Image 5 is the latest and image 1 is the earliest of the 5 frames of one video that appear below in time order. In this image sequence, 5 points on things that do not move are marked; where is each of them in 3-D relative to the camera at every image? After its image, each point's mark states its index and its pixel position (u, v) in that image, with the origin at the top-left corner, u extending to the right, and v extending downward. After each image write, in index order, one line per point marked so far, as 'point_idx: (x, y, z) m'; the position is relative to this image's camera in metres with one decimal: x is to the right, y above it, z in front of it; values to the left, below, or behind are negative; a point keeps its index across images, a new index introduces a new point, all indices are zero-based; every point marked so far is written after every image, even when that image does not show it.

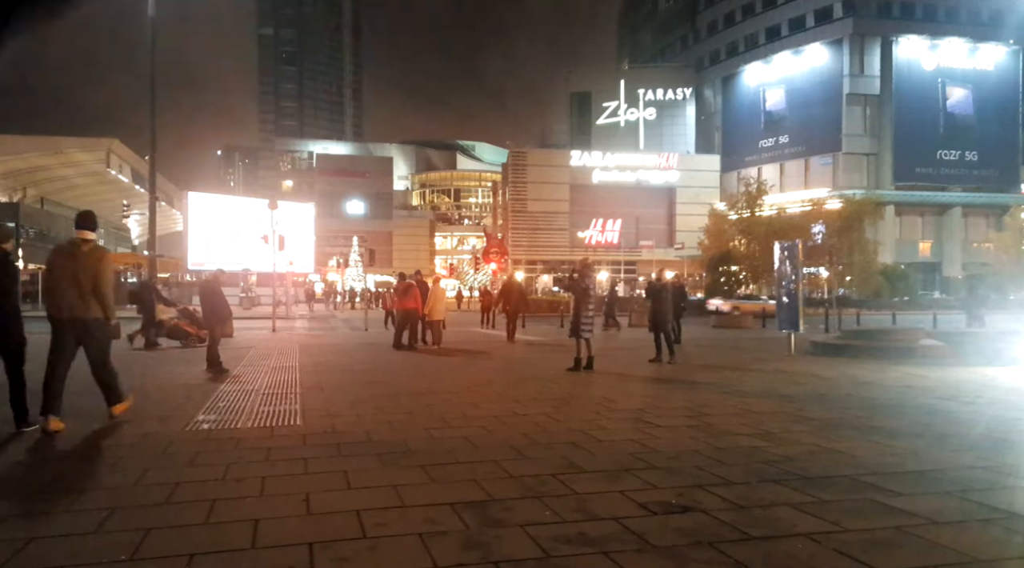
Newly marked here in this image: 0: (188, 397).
0: (-4.6, -1.8, +9.7) m
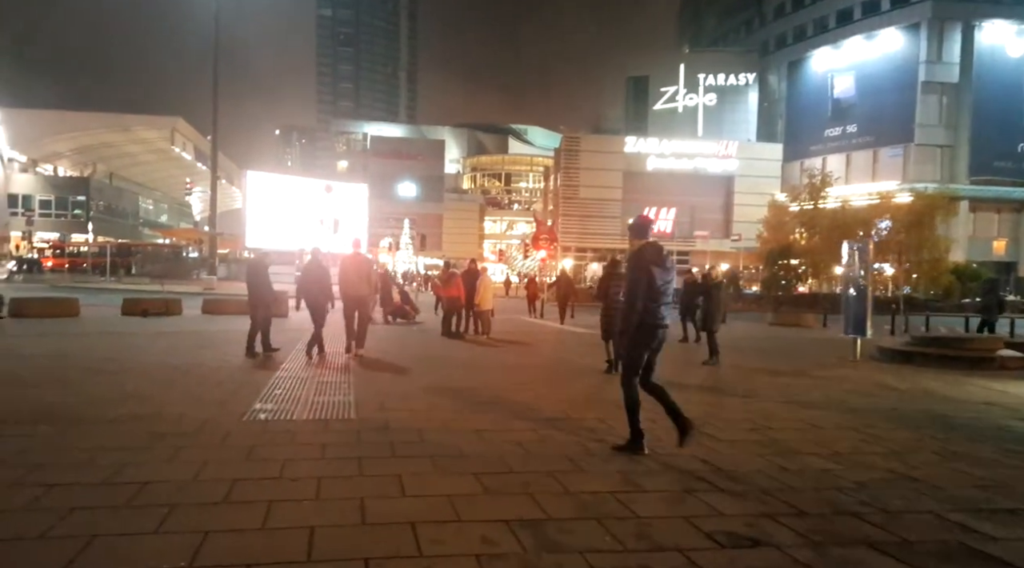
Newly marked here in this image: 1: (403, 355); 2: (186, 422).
0: (-3.9, -1.5, +9.8) m
1: (-2.1, -1.6, +13.6) m
2: (-3.3, -1.6, +7.0) m
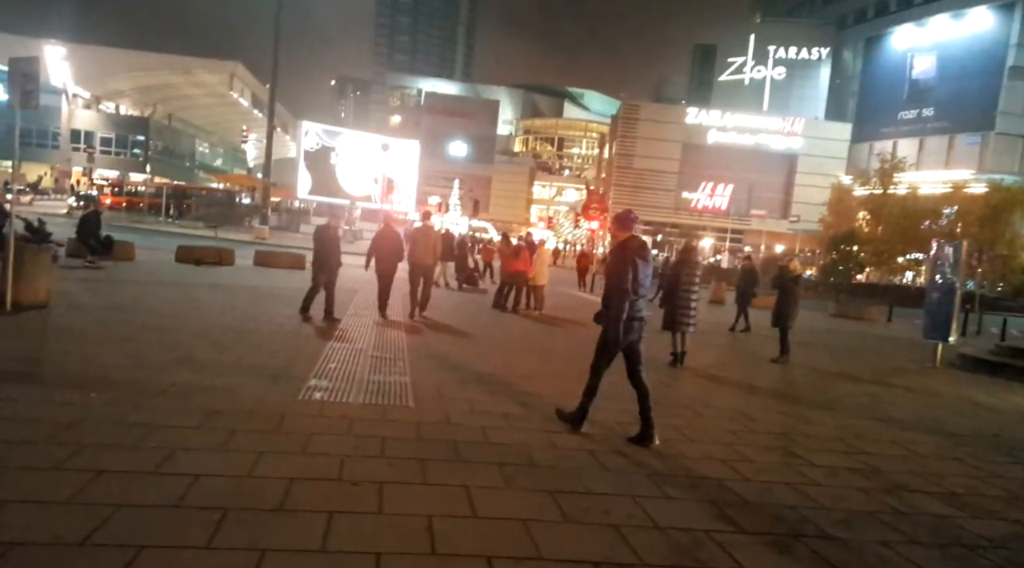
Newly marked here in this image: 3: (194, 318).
0: (-3.1, -1.0, +9.8) m
1: (-1.2, -0.9, +13.5) m
2: (-2.7, -1.2, +7.0) m
3: (-5.4, -0.5, +11.6) m
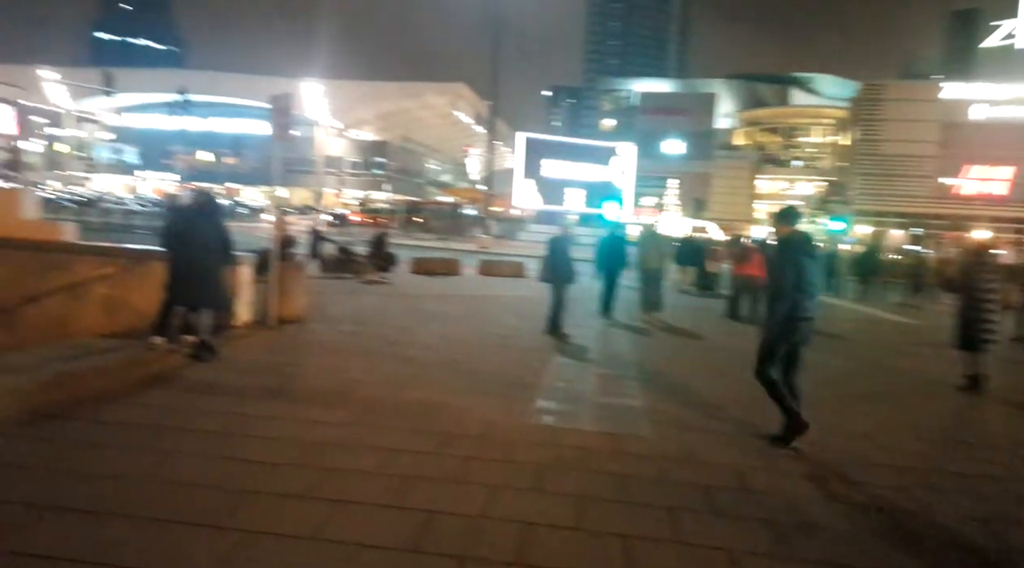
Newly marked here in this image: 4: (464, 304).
0: (+0.1, -1.1, +9.5) m
1: (+3.1, -1.1, +12.4) m
2: (-0.4, -1.4, +6.7) m
3: (-1.5, -0.8, +11.9) m
4: (-1.1, -0.4, +14.9) m
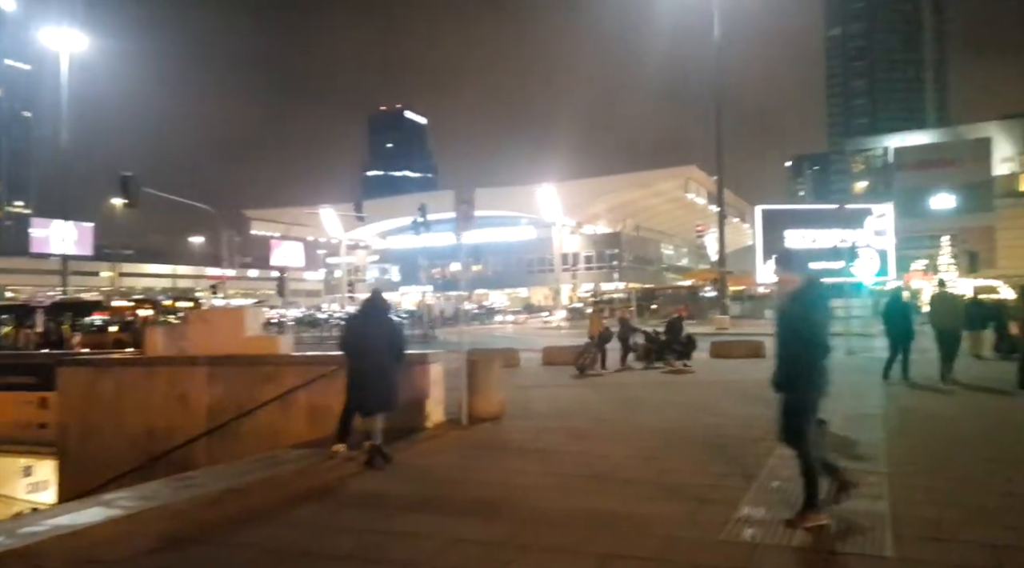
0: (+2.5, -2.1, +7.8) m
1: (+6.5, -2.1, +9.5) m
2: (+1.1, -2.1, +5.4) m
3: (+1.9, -2.2, +10.7) m
4: (+3.5, -2.2, +13.4) m
